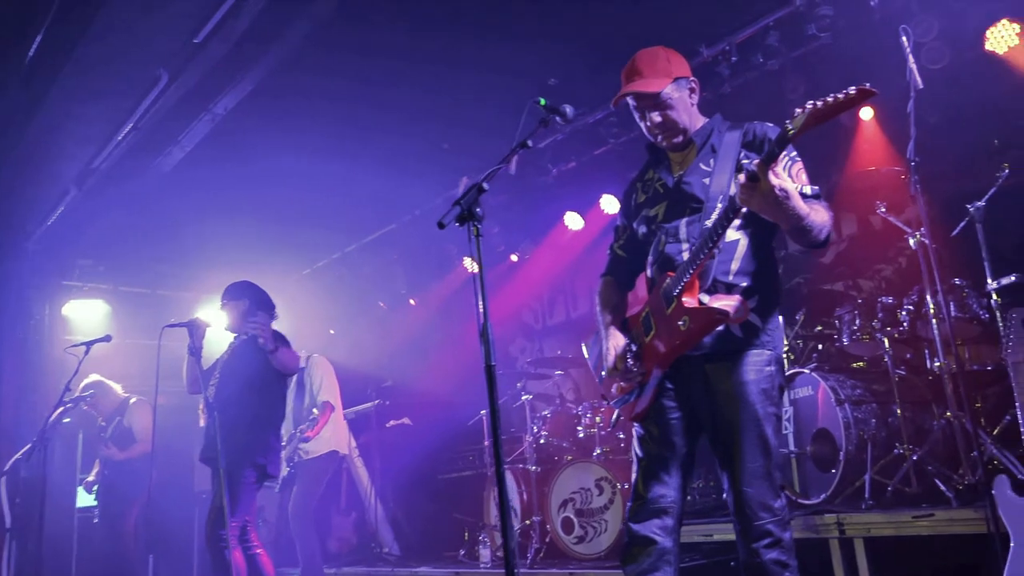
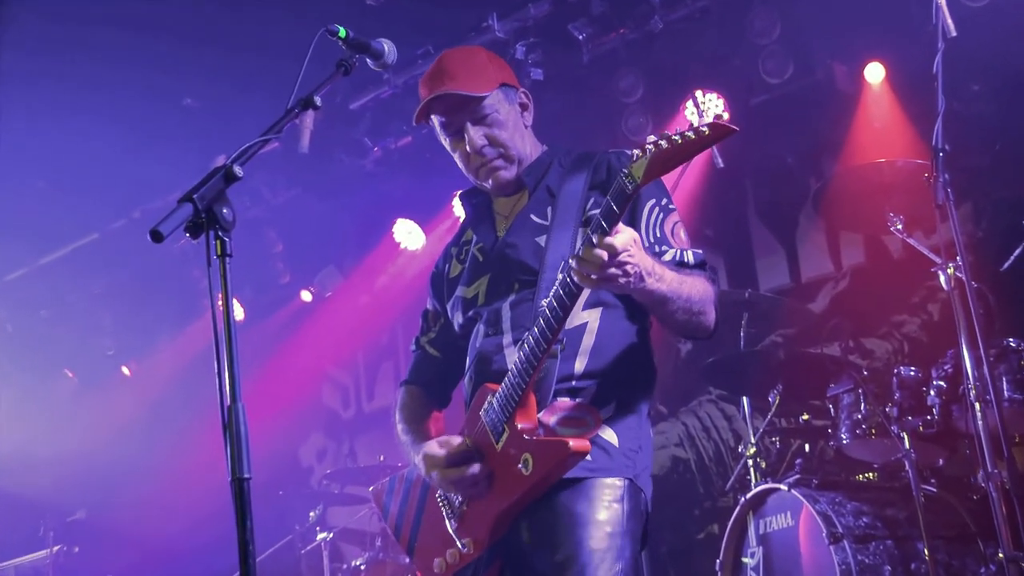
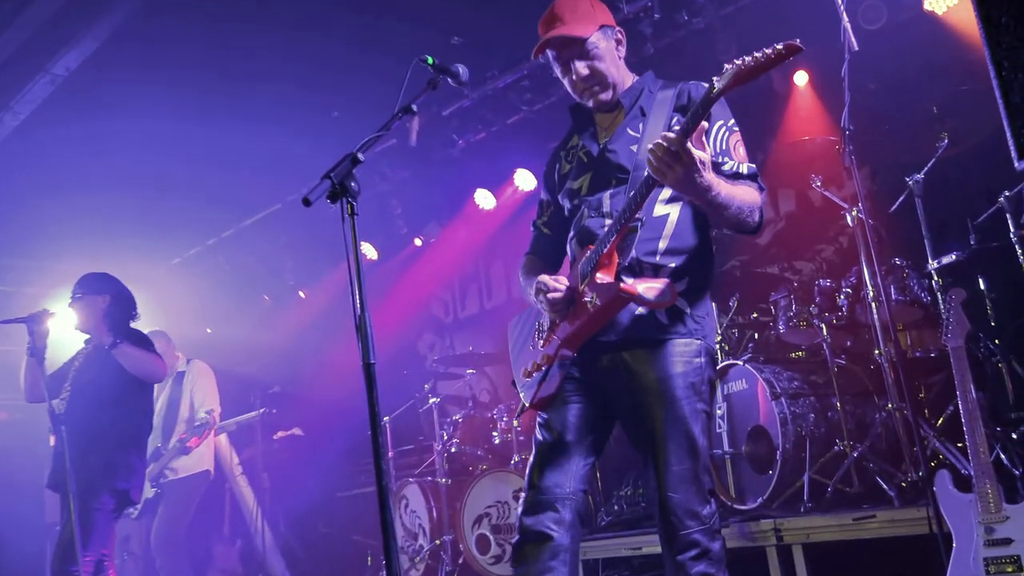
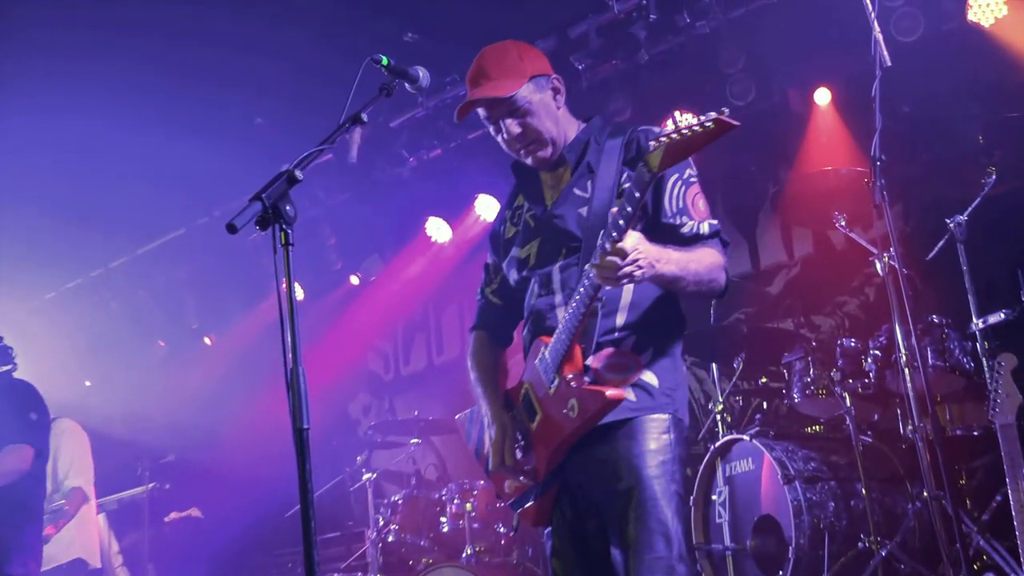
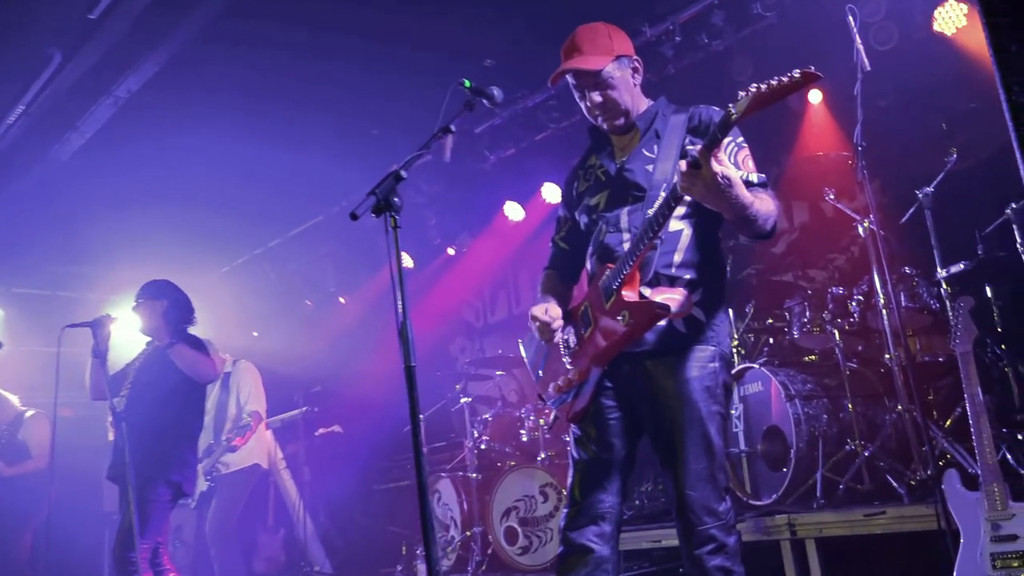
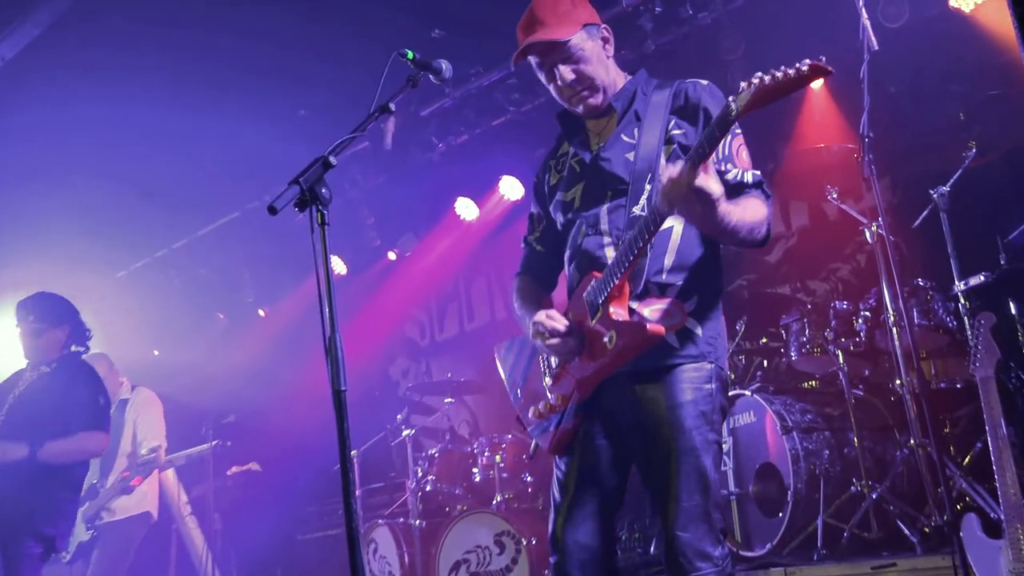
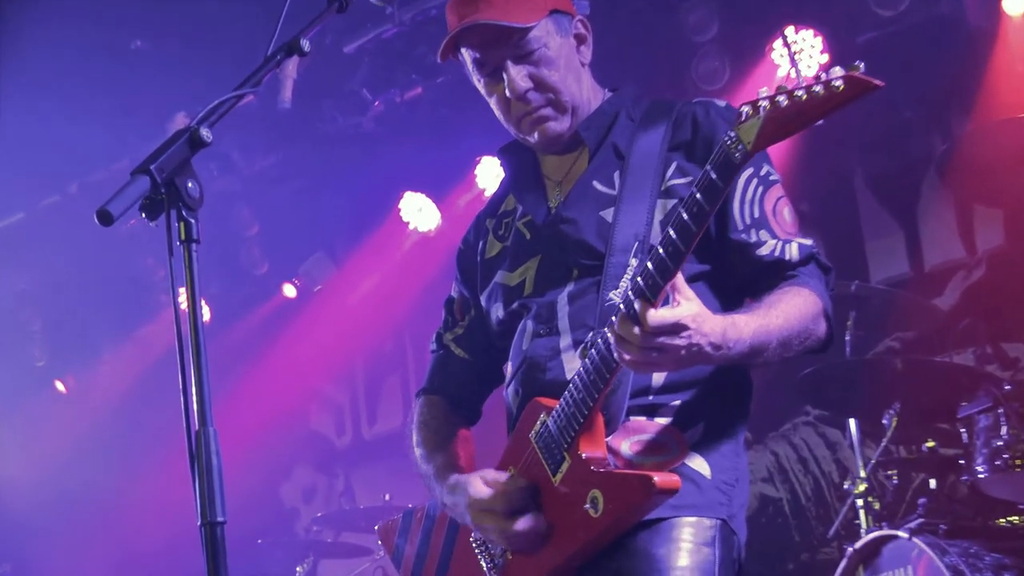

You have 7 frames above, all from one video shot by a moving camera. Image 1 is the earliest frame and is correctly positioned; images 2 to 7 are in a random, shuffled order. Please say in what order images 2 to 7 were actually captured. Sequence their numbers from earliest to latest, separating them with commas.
5, 3, 6, 4, 2, 7
